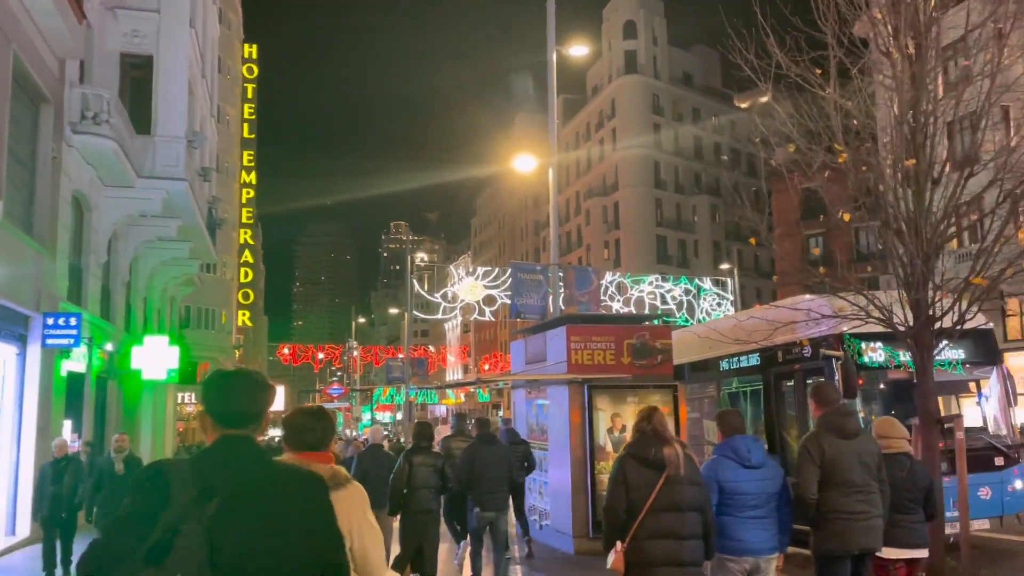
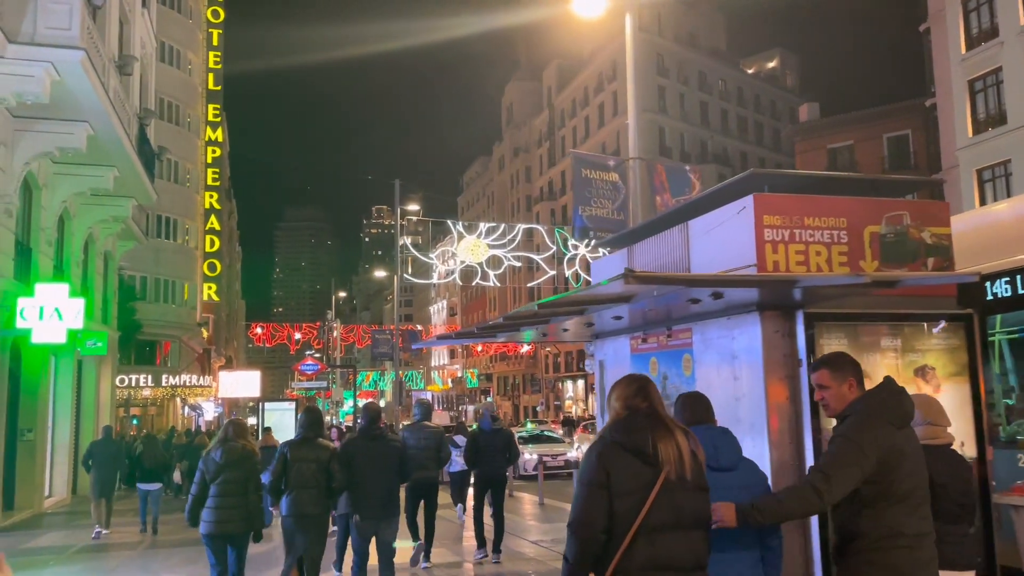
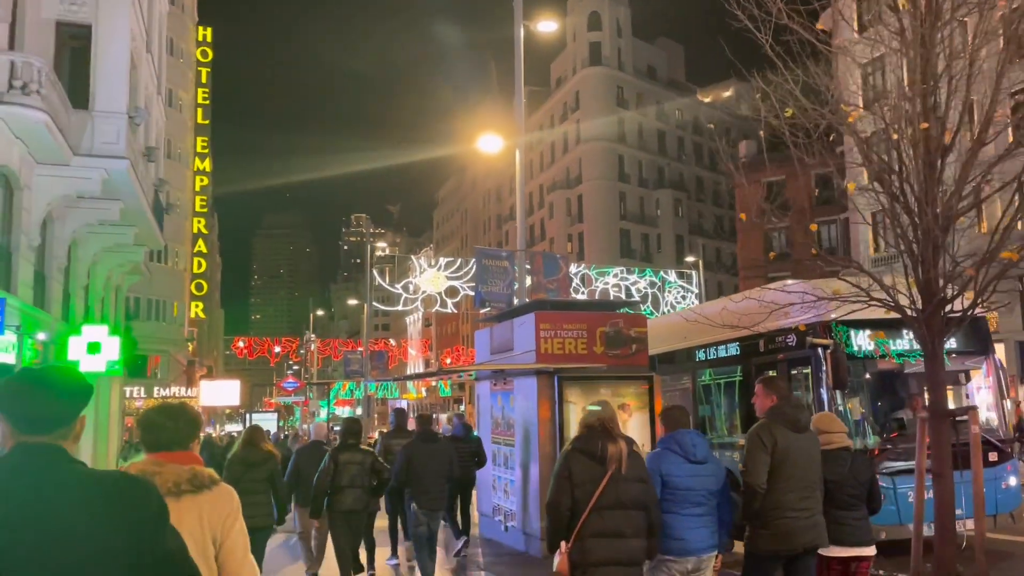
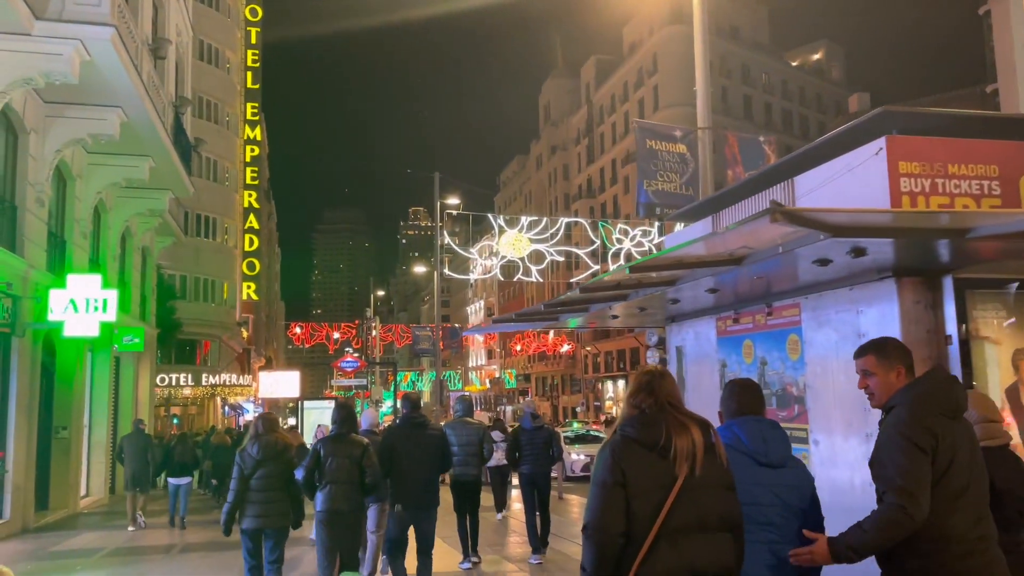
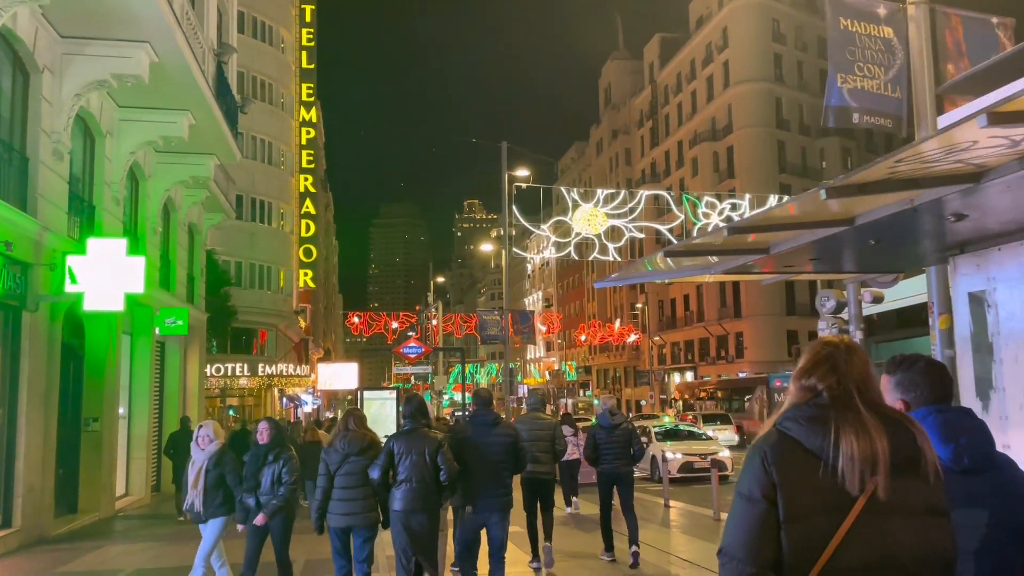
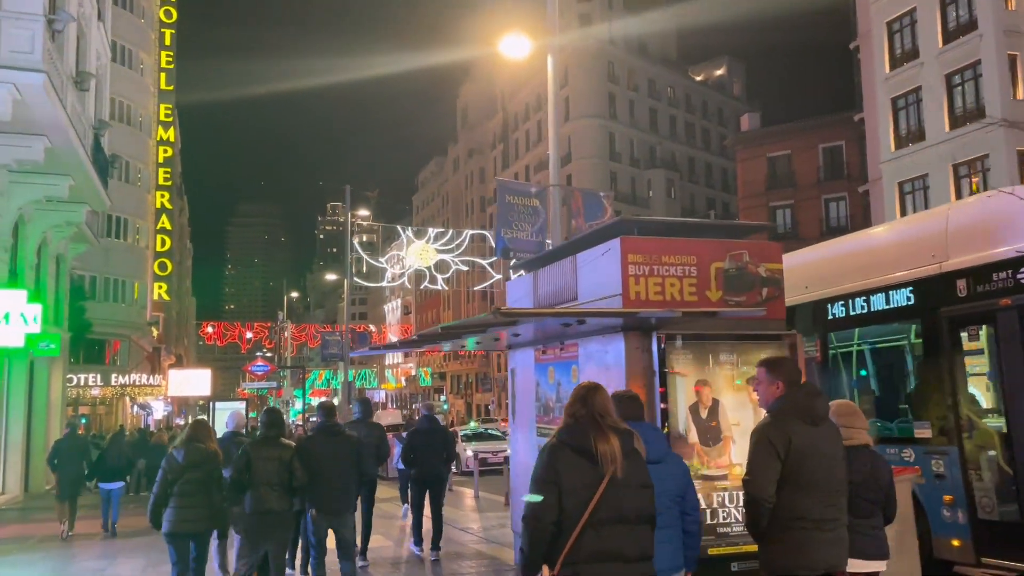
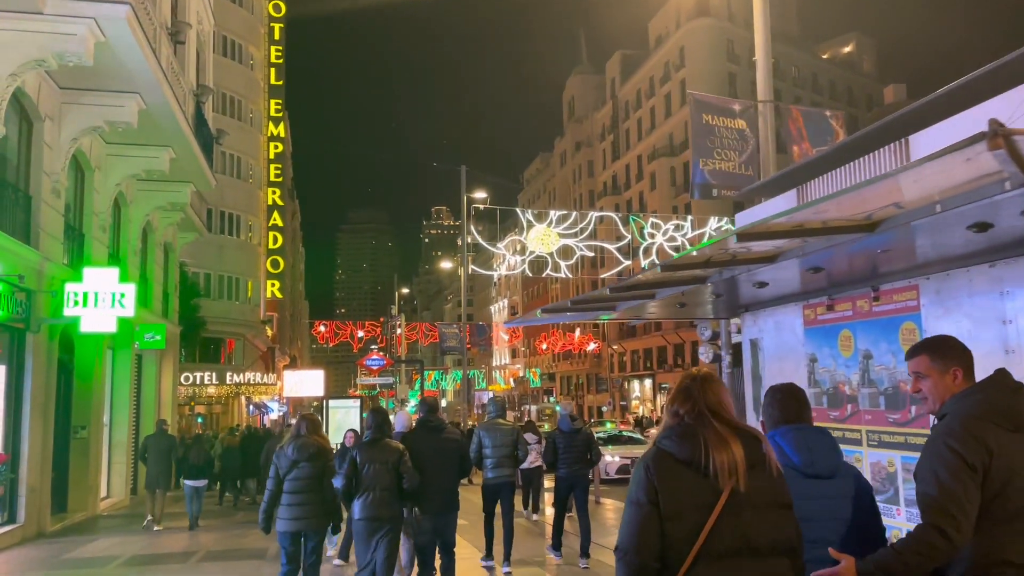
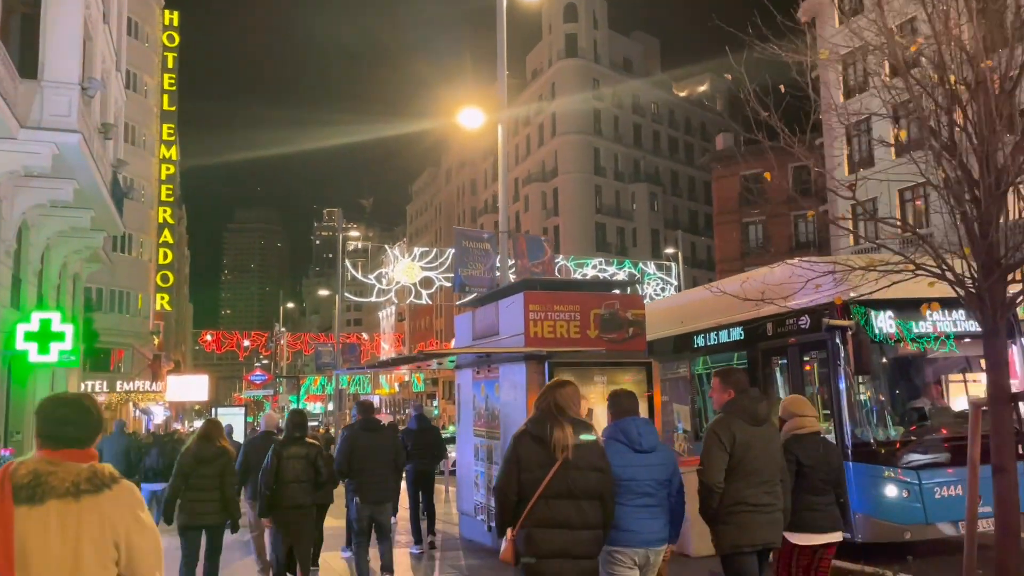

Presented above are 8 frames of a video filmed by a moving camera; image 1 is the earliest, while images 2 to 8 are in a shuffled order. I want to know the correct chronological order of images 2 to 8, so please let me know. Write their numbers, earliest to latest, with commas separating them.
3, 8, 6, 2, 4, 7, 5
